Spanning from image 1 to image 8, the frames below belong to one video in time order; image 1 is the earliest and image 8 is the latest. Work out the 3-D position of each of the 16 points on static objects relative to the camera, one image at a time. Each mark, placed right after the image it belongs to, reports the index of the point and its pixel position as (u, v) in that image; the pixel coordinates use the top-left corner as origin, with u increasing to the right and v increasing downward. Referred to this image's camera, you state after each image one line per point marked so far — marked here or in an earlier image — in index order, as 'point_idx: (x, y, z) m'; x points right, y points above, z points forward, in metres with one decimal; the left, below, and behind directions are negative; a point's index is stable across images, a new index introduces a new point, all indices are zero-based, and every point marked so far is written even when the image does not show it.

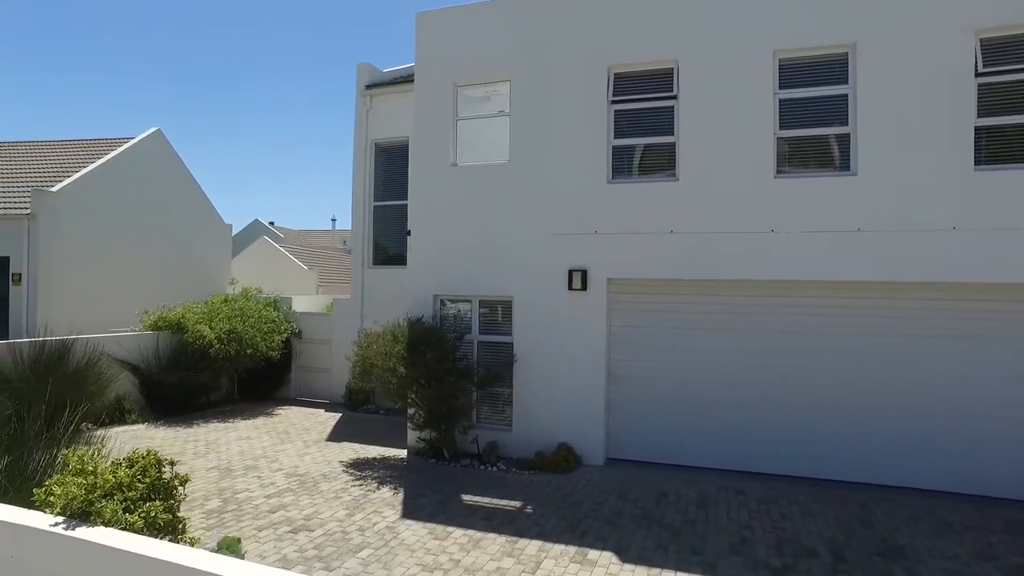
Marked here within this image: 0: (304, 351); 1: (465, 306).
0: (-4.5, -1.4, +15.1) m
1: (-0.7, -0.3, +10.3) m
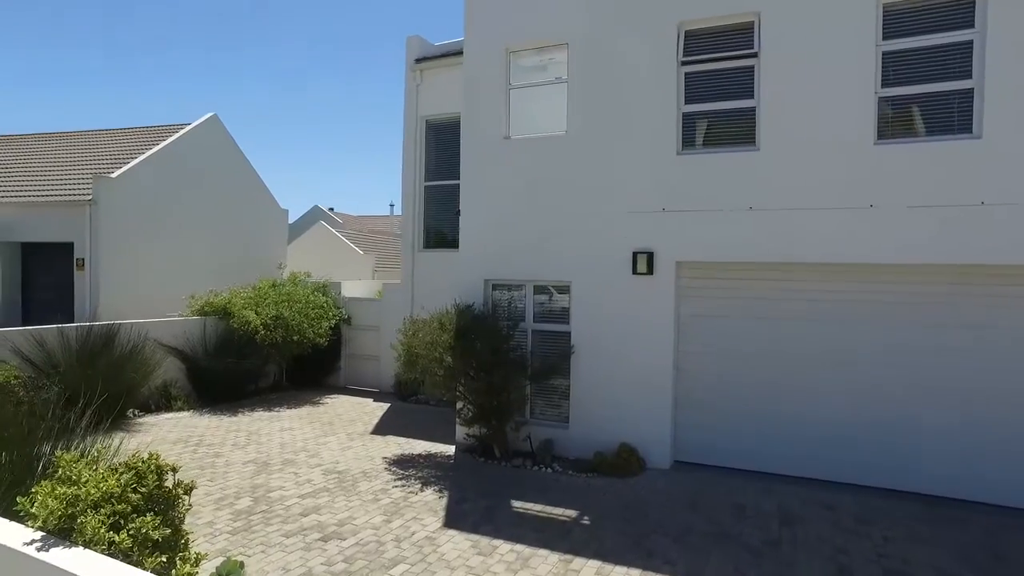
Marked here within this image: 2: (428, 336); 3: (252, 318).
0: (-3.3, -1.1, +14.6) m
1: (+0.1, 0.0, +9.5) m
2: (-1.1, -0.6, +8.8) m
3: (-4.8, -0.6, +12.5) m
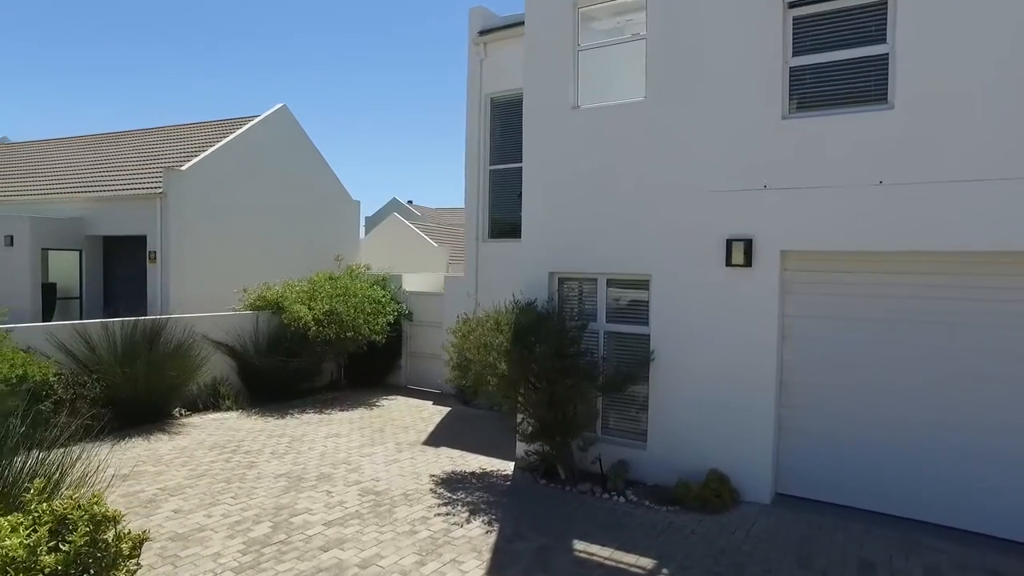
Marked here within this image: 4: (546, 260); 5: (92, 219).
0: (-1.9, -0.9, +13.6) m
1: (+0.9, 0.0, +8.2) m
2: (-0.3, -0.5, +7.6) m
3: (-3.6, -0.4, +11.7) m
4: (+0.4, +0.3, +8.4) m
5: (-10.8, +1.8, +17.7) m
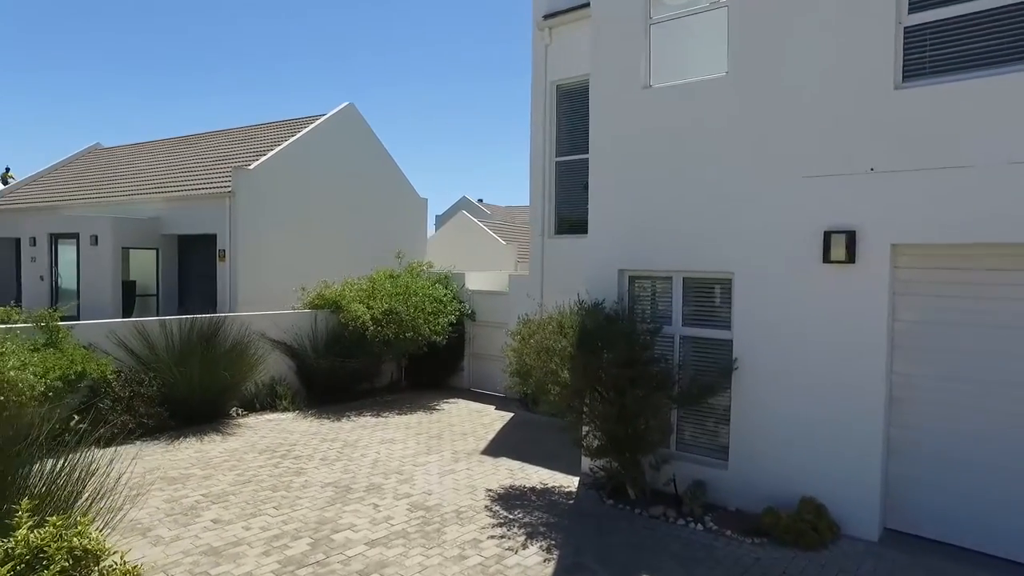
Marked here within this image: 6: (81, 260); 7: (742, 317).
0: (-0.6, -0.9, +13.1) m
1: (+1.6, 0.0, +7.3) m
2: (+0.3, -0.5, +6.9) m
3: (-2.5, -0.4, +11.3) m
4: (+1.1, +0.3, +7.6) m
5: (-9.1, +1.9, +18.1) m
6: (-11.4, +0.7, +18.1) m
7: (+2.2, -0.3, +6.6) m
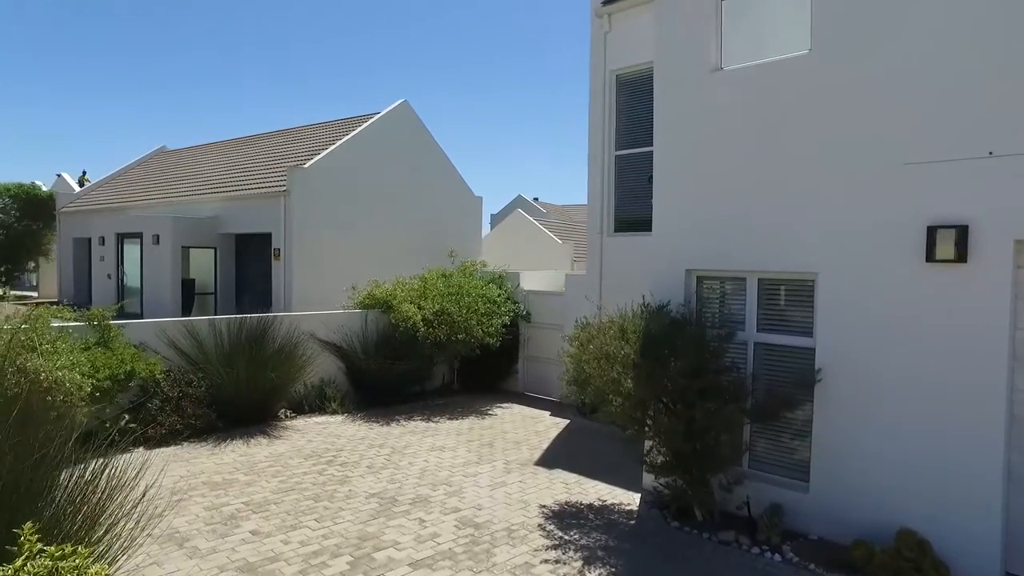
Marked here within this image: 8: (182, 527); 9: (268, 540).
0: (+0.4, -0.9, +12.6) m
1: (+2.1, 0.0, +6.7) m
2: (+0.8, -0.5, +6.3) m
3: (-1.6, -0.4, +11.0) m
4: (+1.7, +0.3, +6.9) m
5: (-7.6, +1.9, +18.2) m
6: (-9.9, +0.8, +18.5) m
7: (+2.7, -0.3, +5.9) m
8: (-2.9, -2.1, +6.0) m
9: (-2.1, -2.1, +5.8) m
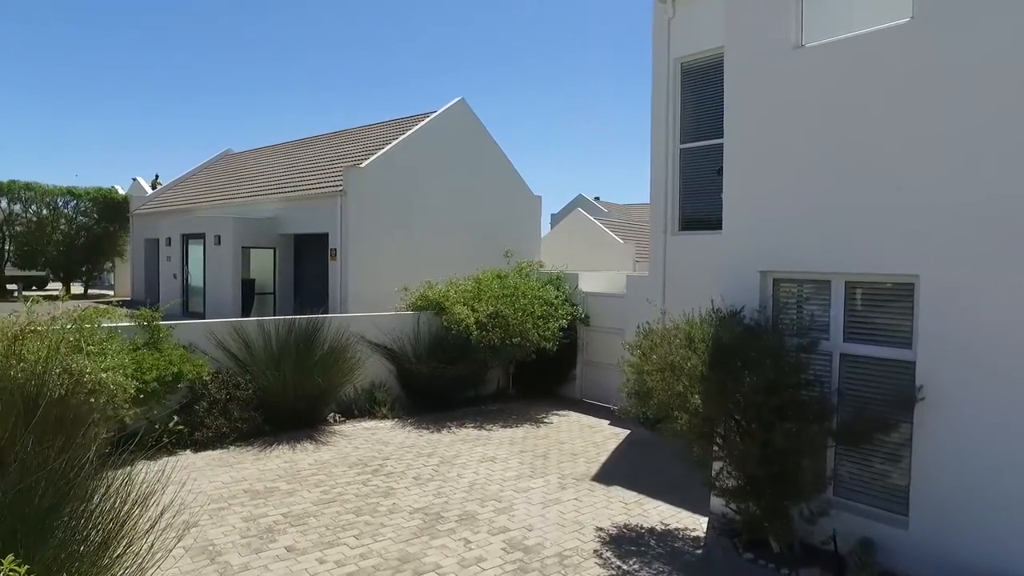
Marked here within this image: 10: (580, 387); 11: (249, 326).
0: (+1.4, -1.0, +12.0) m
1: (+2.6, 0.0, +5.9) m
2: (+1.3, -0.6, +5.7) m
3: (-0.7, -0.4, +10.6) m
4: (+2.2, +0.3, +6.2) m
5: (-6.0, +1.9, +18.3) m
6: (-8.3, +0.8, +18.8) m
7: (+3.1, -0.3, +5.1) m
8: (-2.5, -2.1, +5.8) m
9: (-1.7, -2.1, +5.4) m
10: (+1.2, -1.8, +12.1) m
11: (-3.5, -0.5, +9.2) m
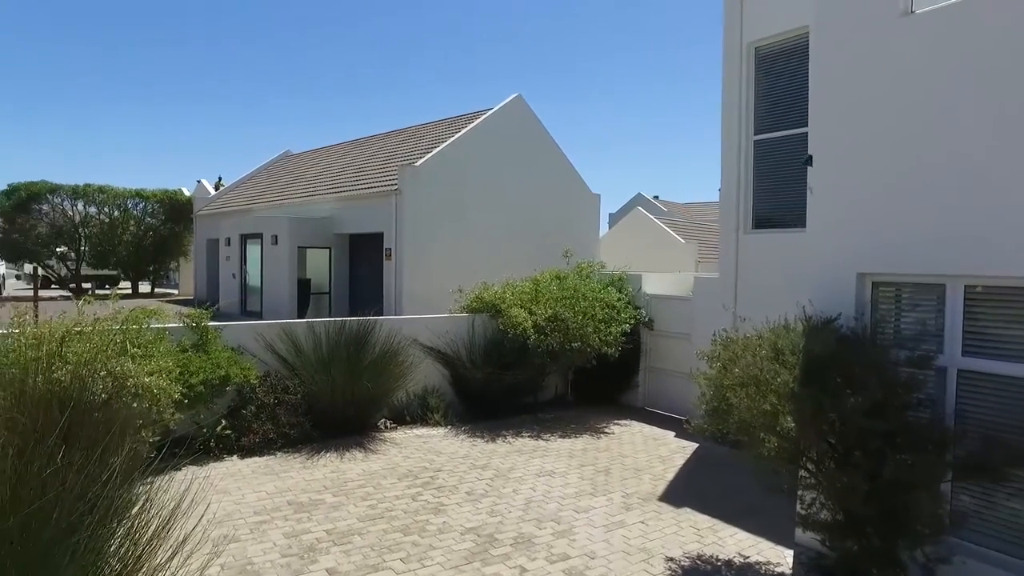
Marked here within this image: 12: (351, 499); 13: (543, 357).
0: (+2.4, -1.0, +11.3) m
1: (+3.1, 0.0, +5.1) m
2: (+1.7, -0.6, +5.0) m
3: (+0.2, -0.5, +10.0) m
4: (+2.7, +0.3, +5.5) m
5: (-4.5, +1.9, +18.2) m
6: (-6.8, +0.8, +18.8) m
7: (+3.5, -0.4, +4.3) m
8: (-2.0, -2.1, +5.4) m
9: (-1.2, -2.1, +5.0) m
10: (+2.2, -1.8, +11.4) m
11: (-2.8, -0.5, +8.9) m
12: (-1.6, -2.1, +6.7) m
13: (+0.5, -1.0, +10.1) m
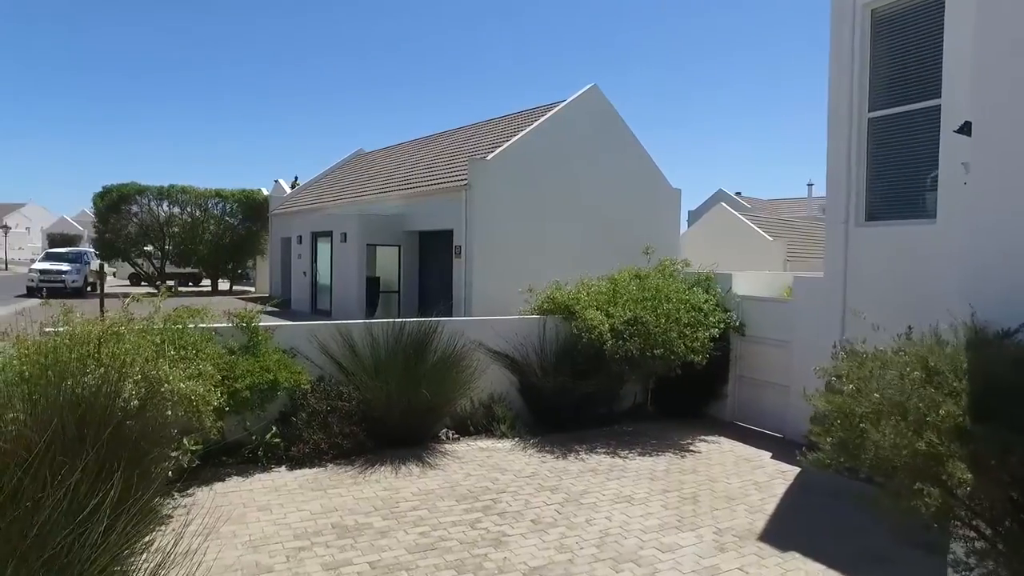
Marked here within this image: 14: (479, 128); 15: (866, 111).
0: (+3.5, -1.0, +10.1) m
1: (+3.5, -0.1, +3.9) m
2: (+2.2, -0.6, +3.9) m
3: (+1.1, -0.4, +9.1) m
4: (+3.2, +0.3, +4.3) m
5: (-2.6, +1.9, +17.7) m
6: (-4.8, +0.8, +18.6) m
7: (+3.8, -0.4, +3.0) m
8: (-1.5, -2.1, +4.7) m
9: (-0.8, -2.1, +4.2) m
10: (+3.3, -1.8, +10.3) m
11: (-1.9, -0.5, +8.3) m
12: (-0.9, -2.0, +5.9) m
13: (+1.4, -1.0, +9.1) m
14: (-0.9, +4.7, +19.9) m
15: (+4.2, +2.1, +8.2) m
